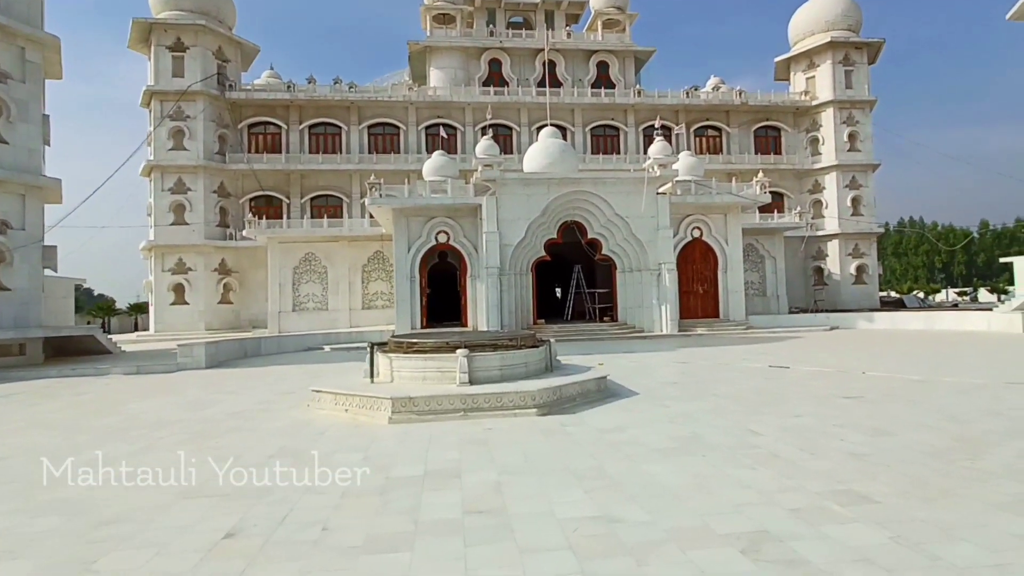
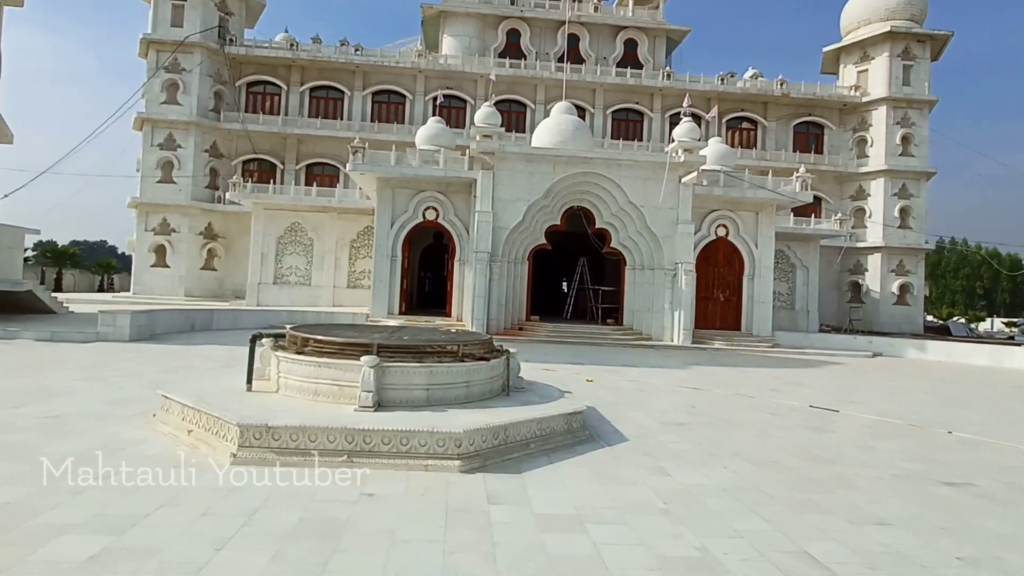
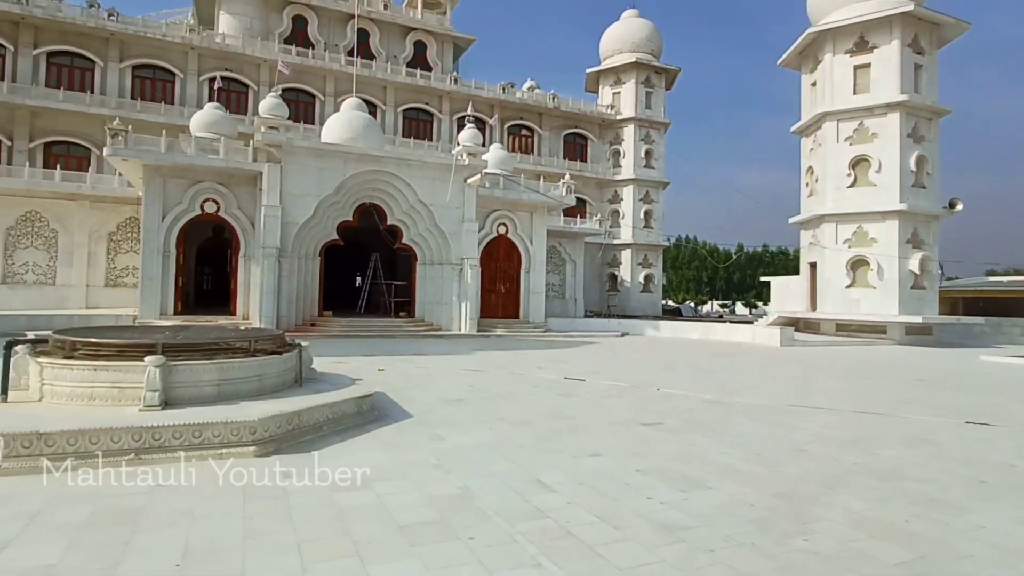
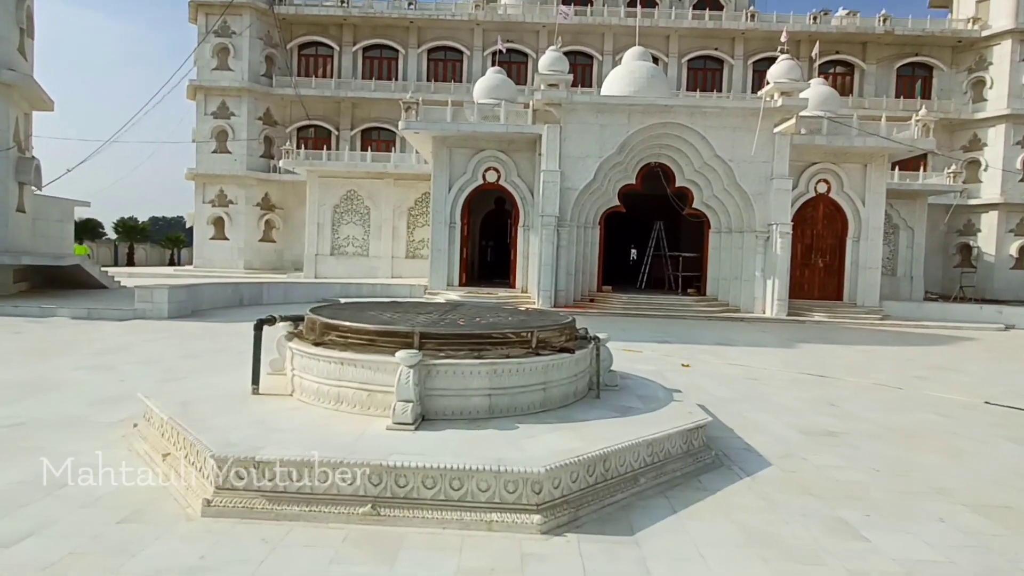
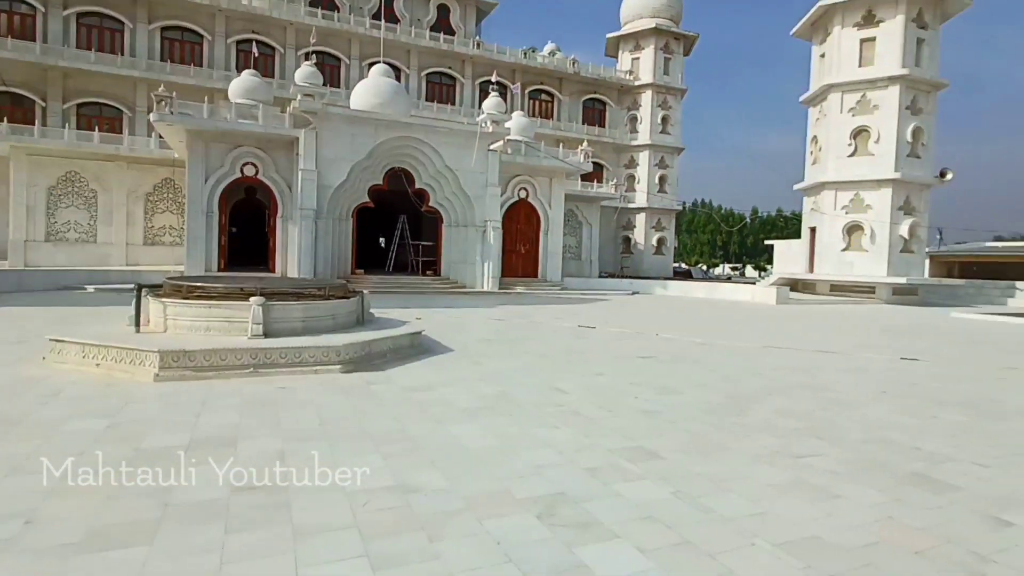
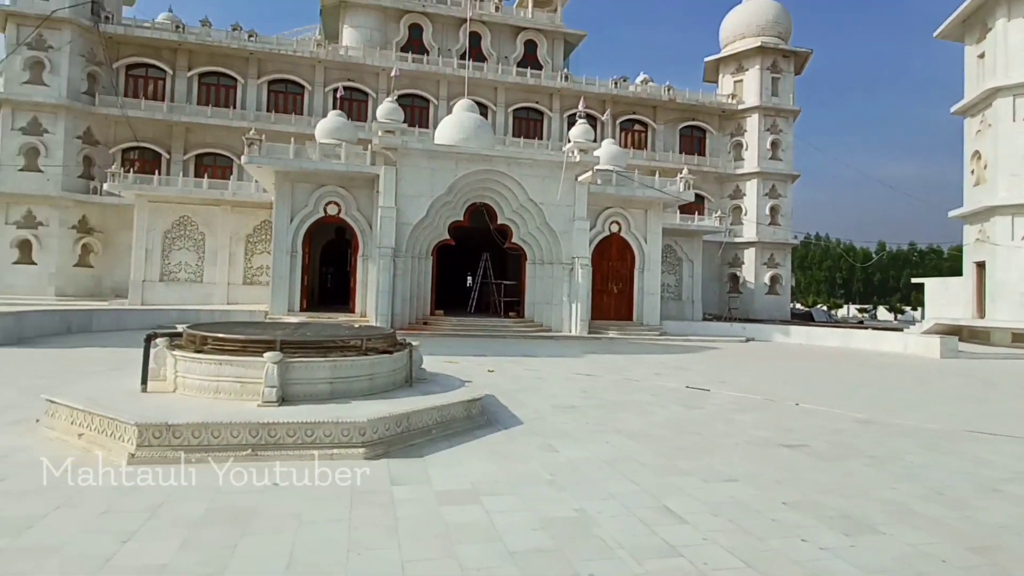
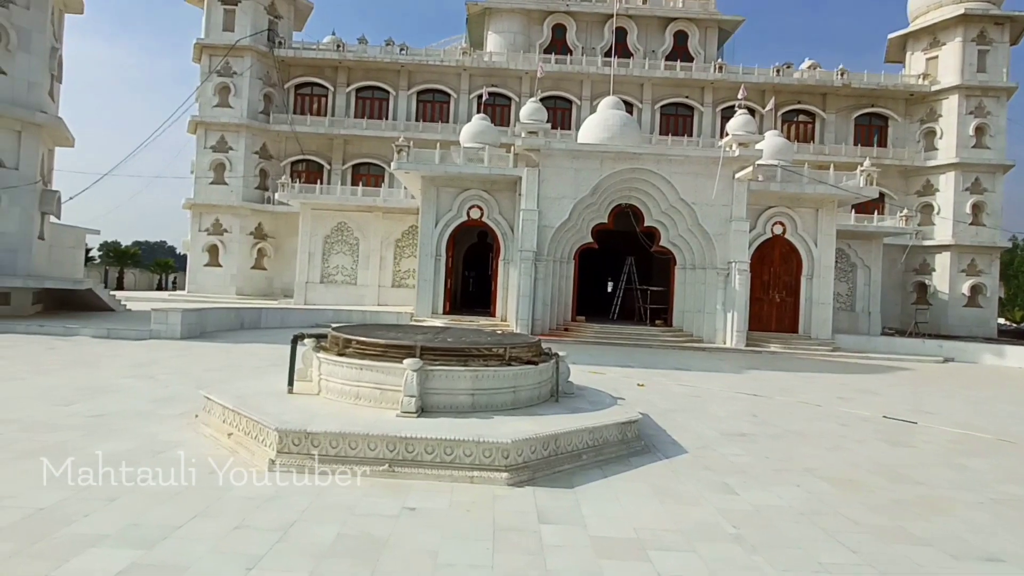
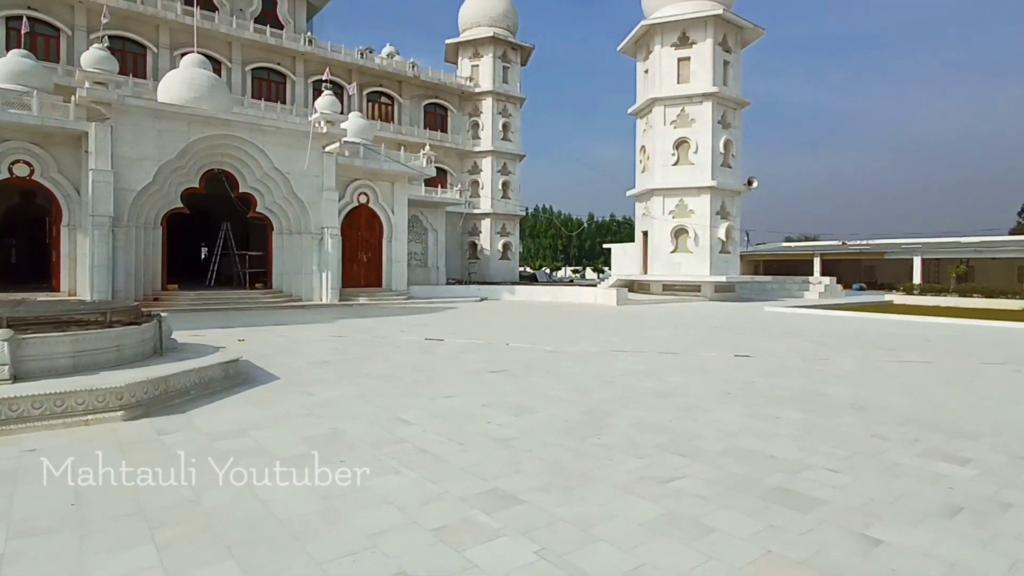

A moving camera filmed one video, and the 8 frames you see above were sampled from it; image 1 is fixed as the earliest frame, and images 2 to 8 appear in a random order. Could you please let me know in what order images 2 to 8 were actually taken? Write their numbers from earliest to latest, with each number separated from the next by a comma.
5, 8, 3, 6, 2, 7, 4
